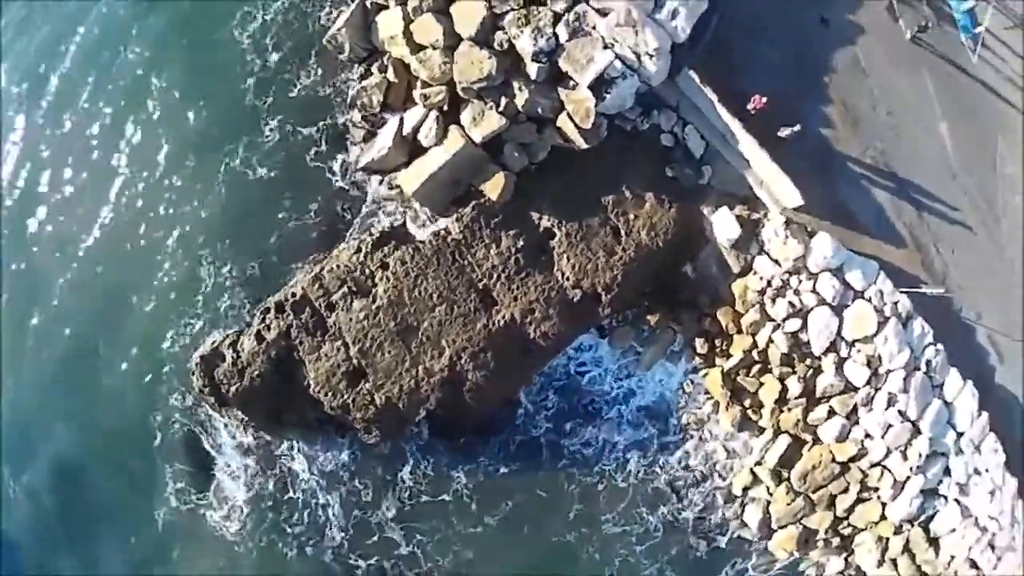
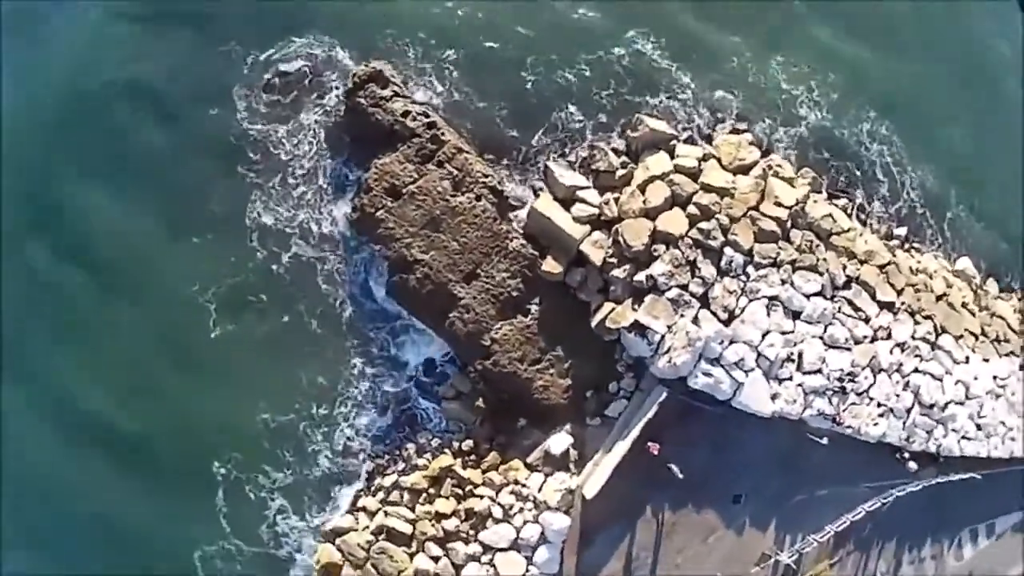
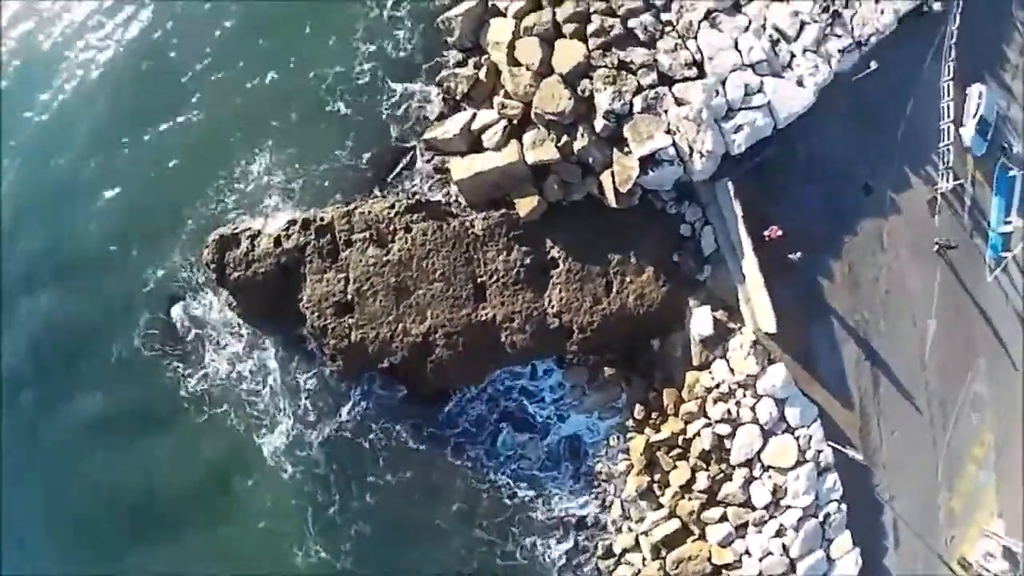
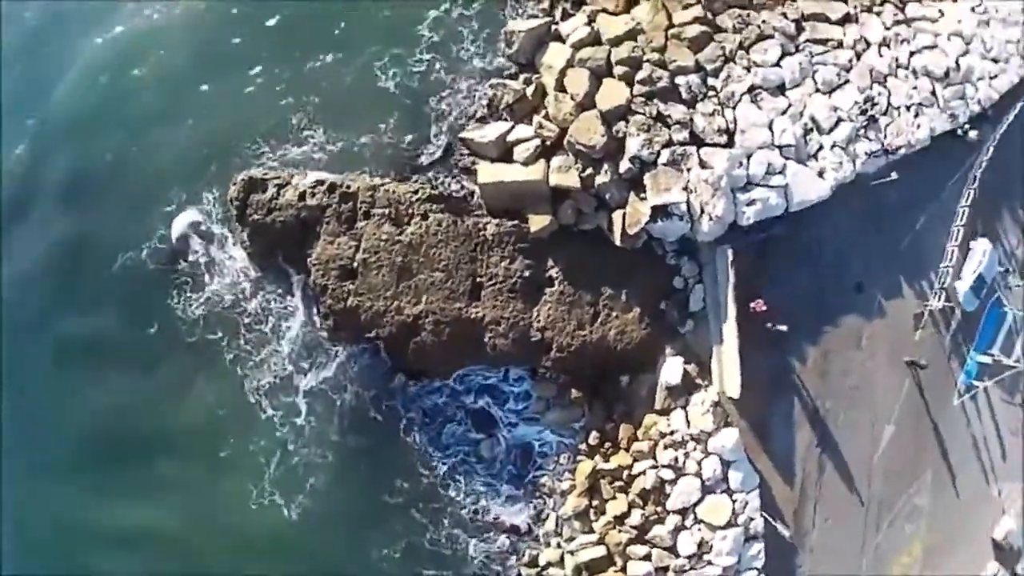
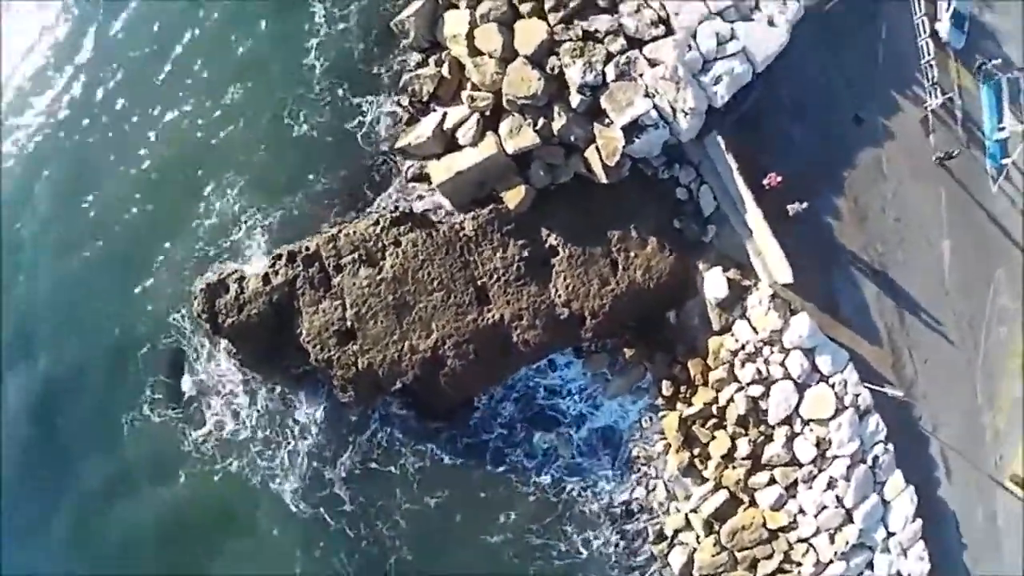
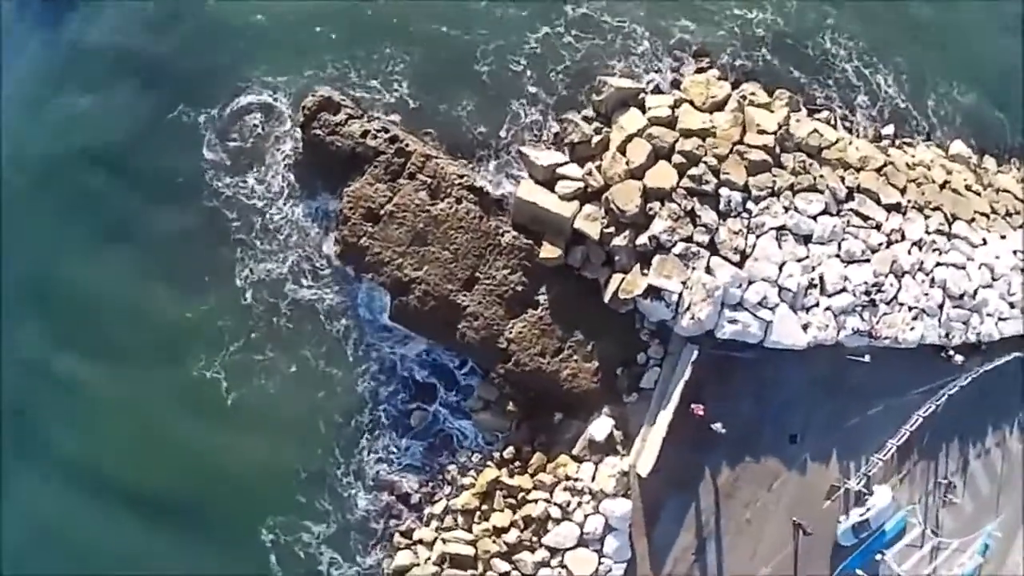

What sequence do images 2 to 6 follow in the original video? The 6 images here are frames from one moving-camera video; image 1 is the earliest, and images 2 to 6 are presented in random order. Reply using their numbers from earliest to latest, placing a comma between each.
5, 3, 4, 6, 2
